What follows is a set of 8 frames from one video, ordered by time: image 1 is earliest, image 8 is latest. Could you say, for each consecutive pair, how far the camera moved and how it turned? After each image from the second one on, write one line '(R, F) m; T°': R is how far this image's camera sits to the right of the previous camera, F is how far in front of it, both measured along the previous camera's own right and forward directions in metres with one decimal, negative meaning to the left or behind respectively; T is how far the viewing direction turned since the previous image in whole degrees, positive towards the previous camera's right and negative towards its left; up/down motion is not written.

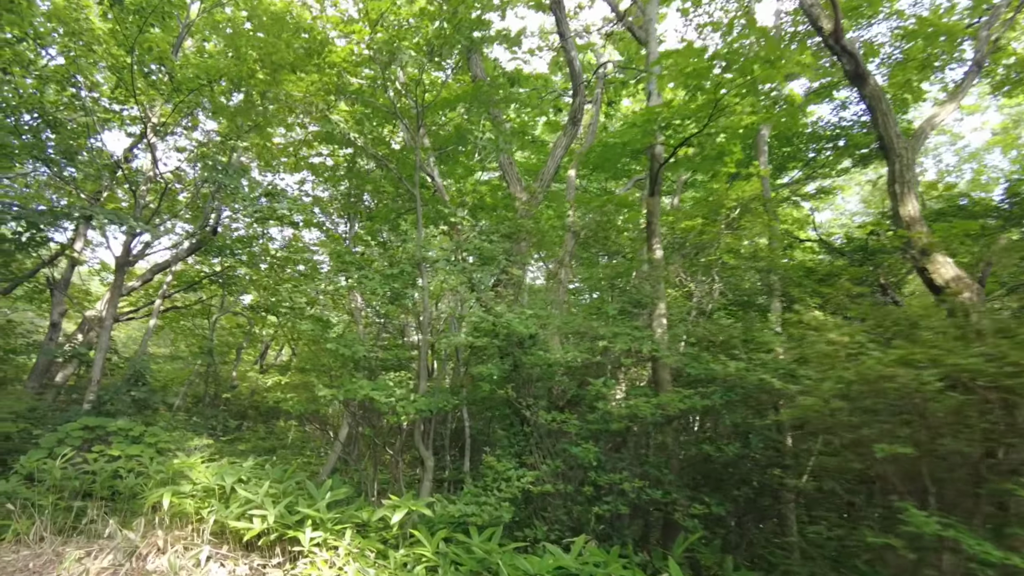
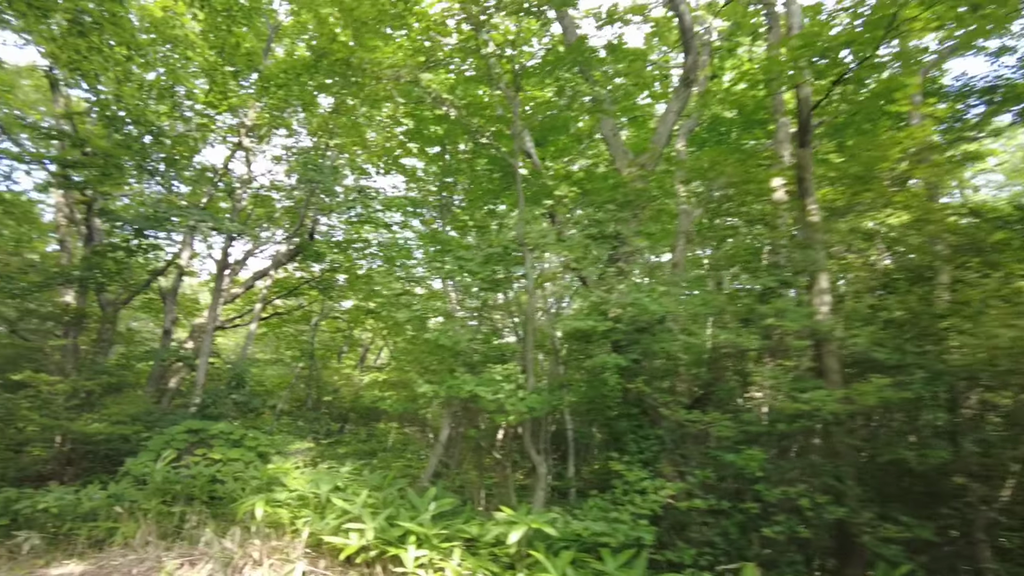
(-0.1, +0.4) m; -8°
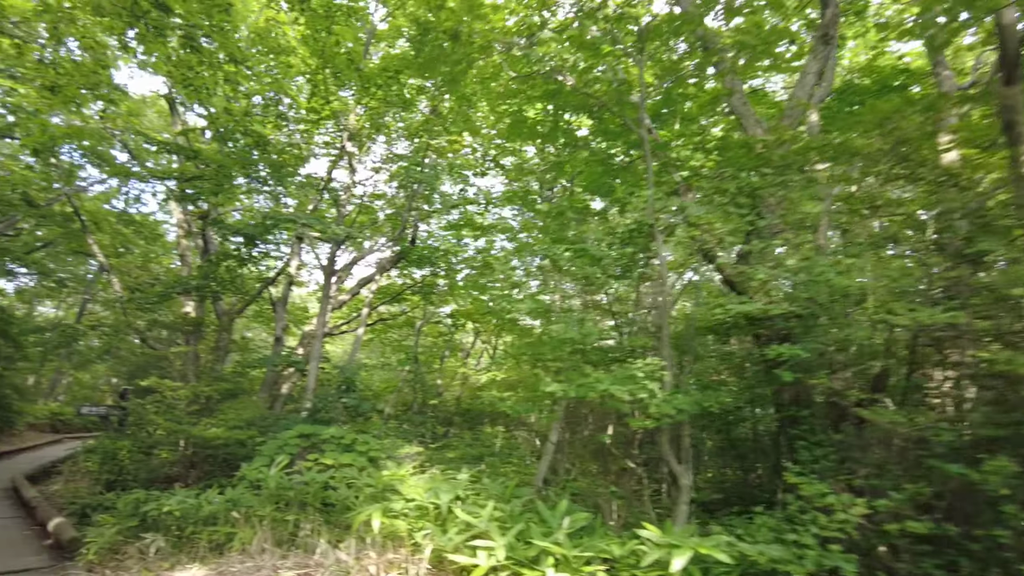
(-0.2, +0.3) m; -8°
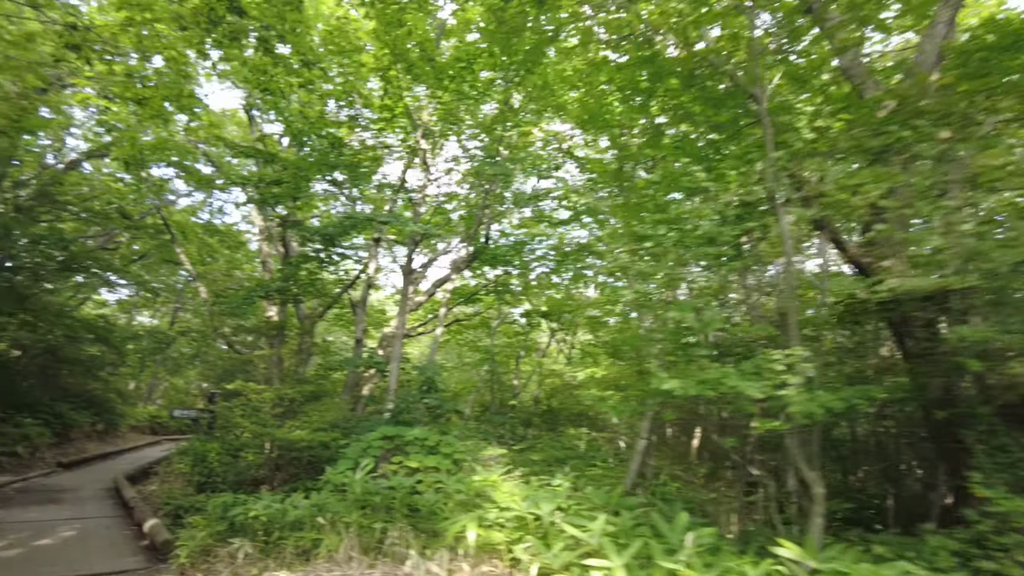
(-0.1, +0.3) m; -6°
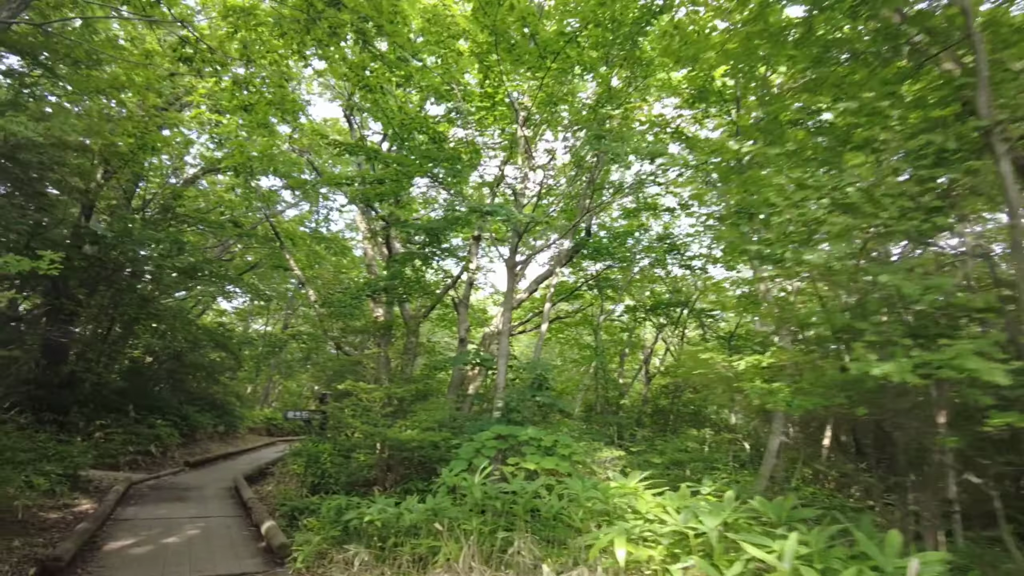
(-0.2, +0.3) m; -8°
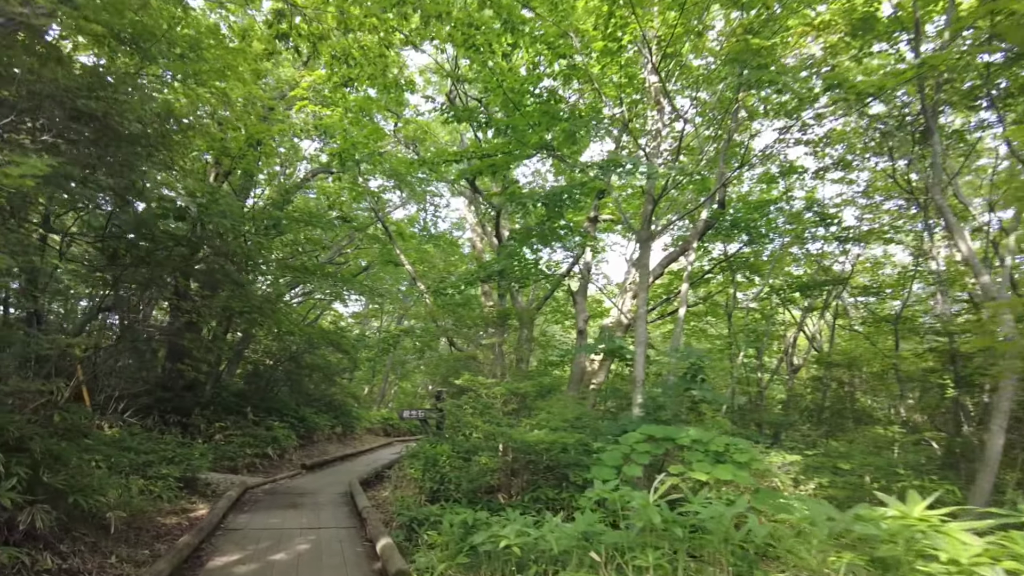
(-0.2, +0.8) m; -9°
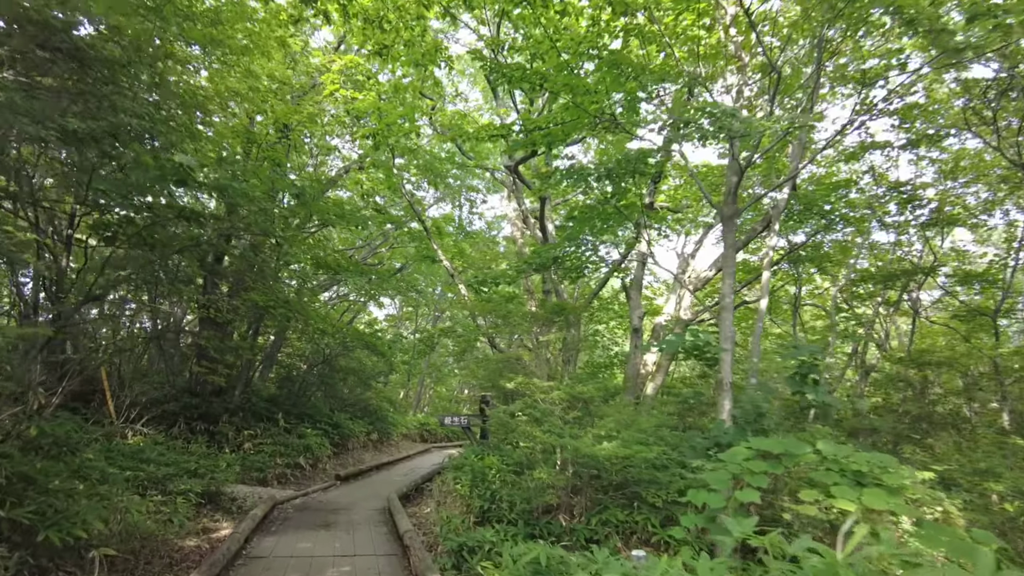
(-0.2, +0.7) m; -3°
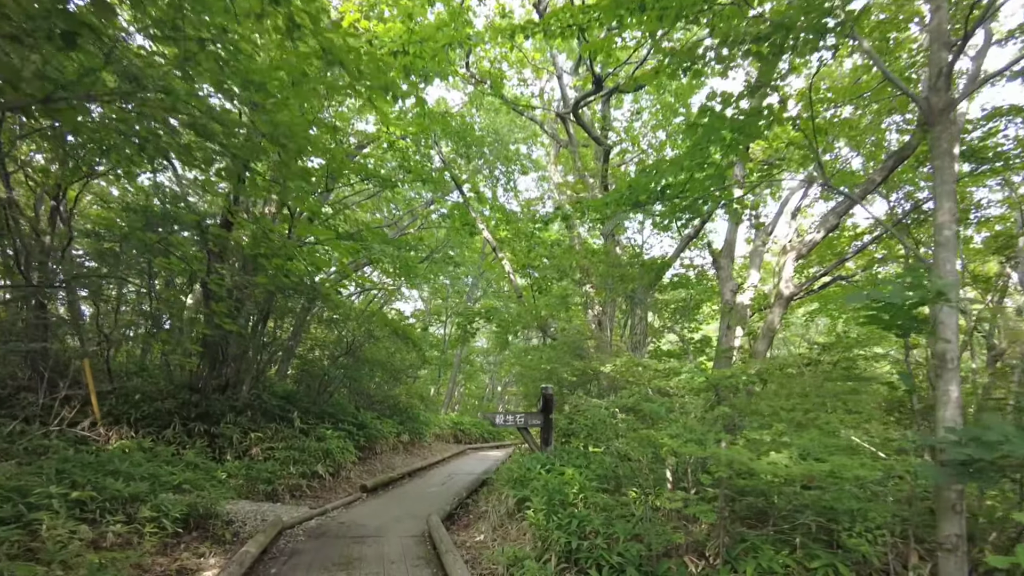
(-0.4, +1.5) m; -2°
